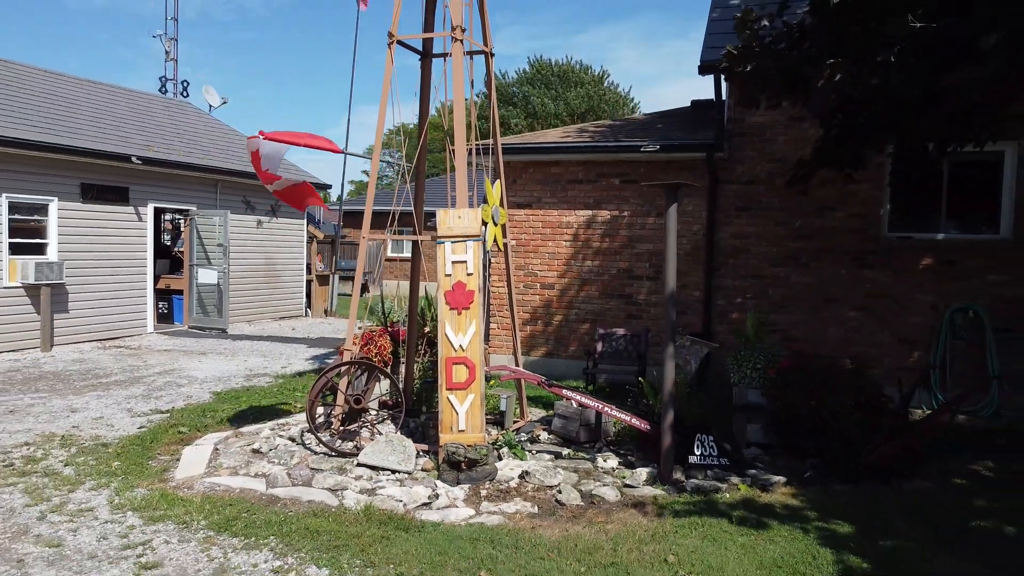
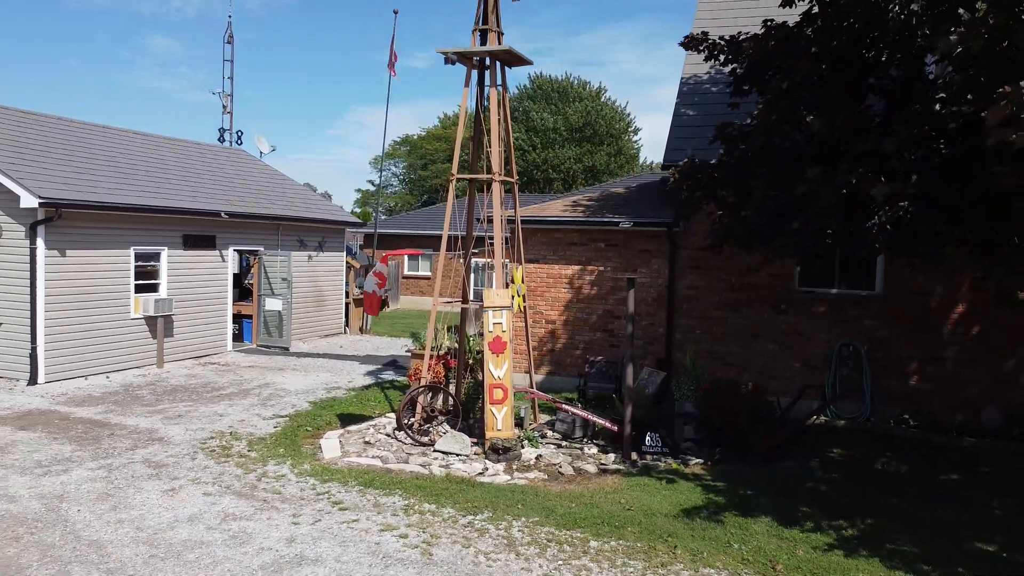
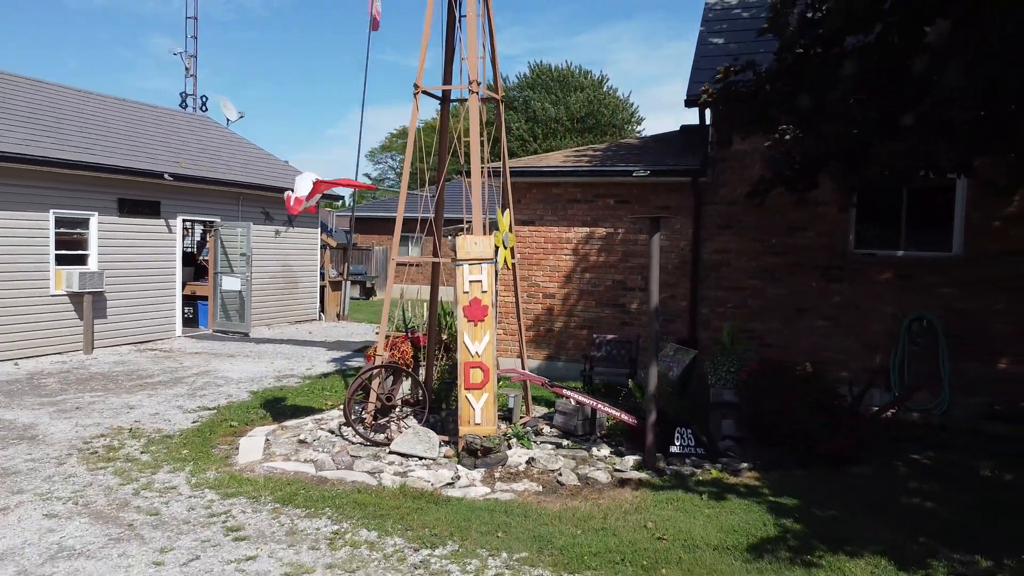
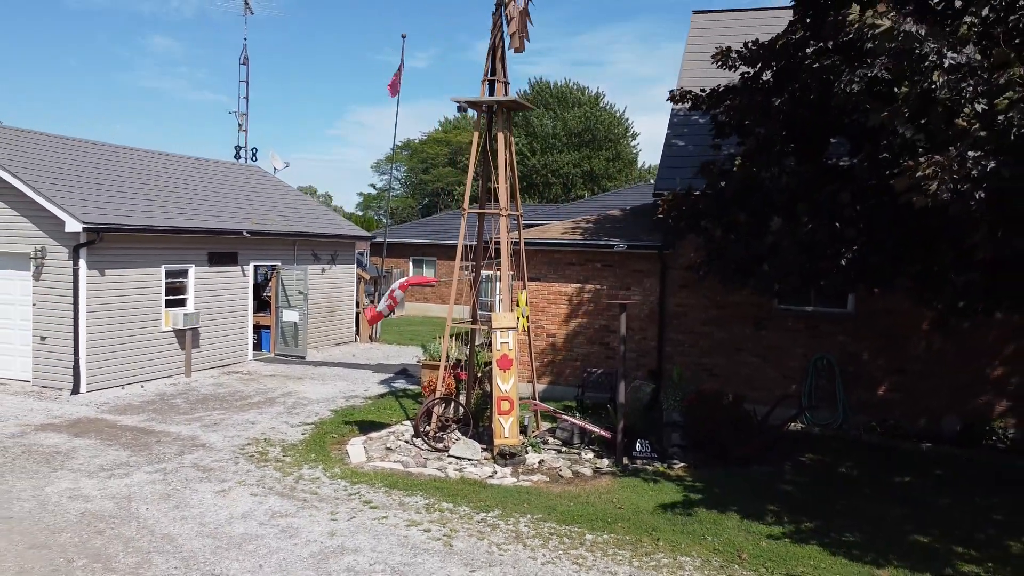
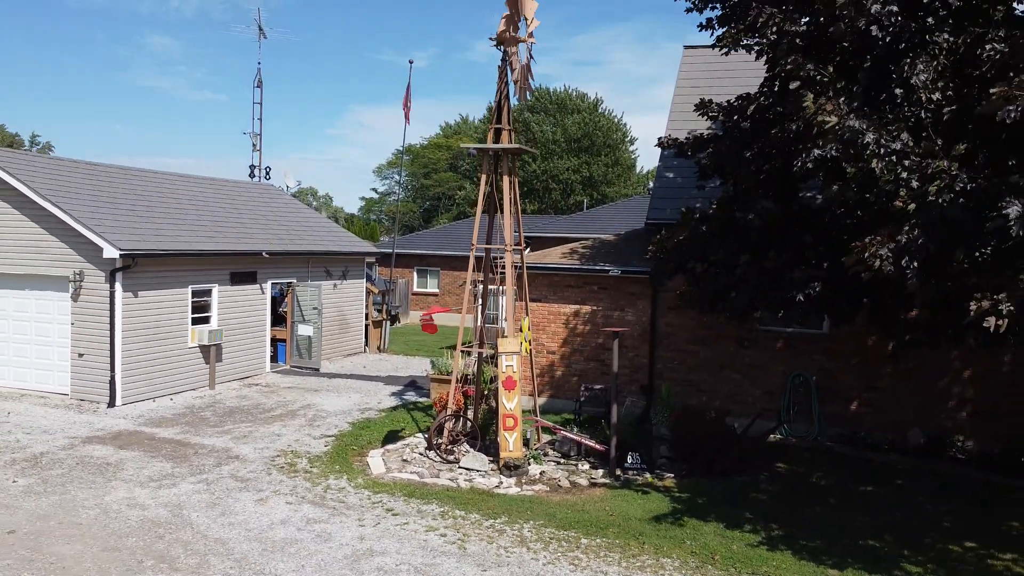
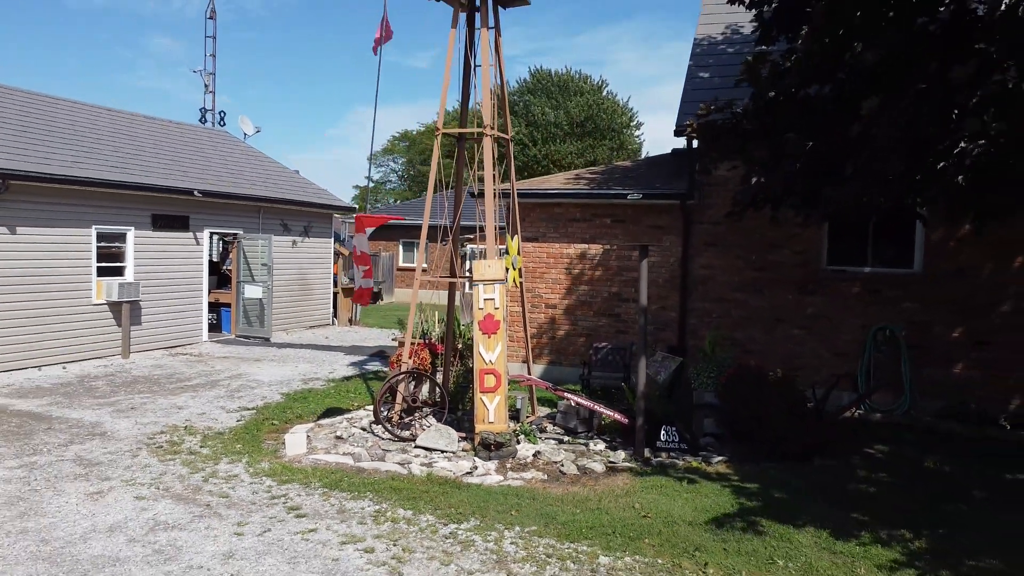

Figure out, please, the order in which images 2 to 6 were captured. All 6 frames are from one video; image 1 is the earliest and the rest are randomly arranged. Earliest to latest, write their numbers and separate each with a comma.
3, 6, 2, 4, 5
